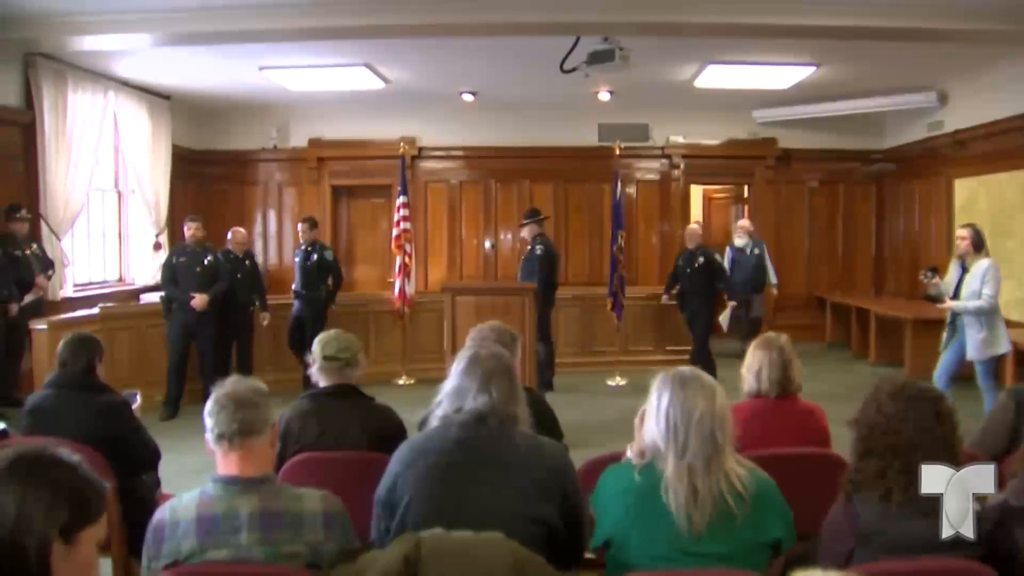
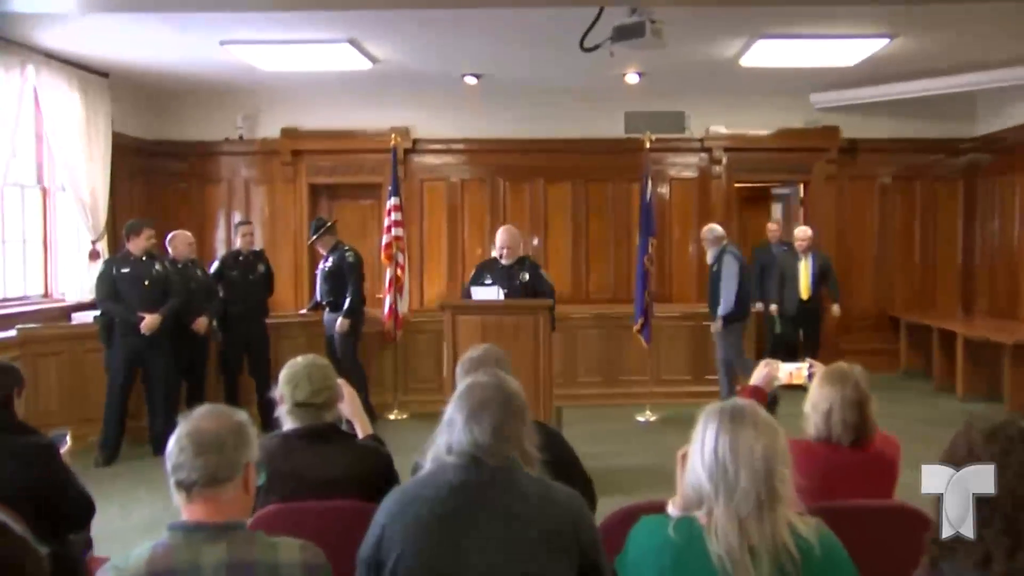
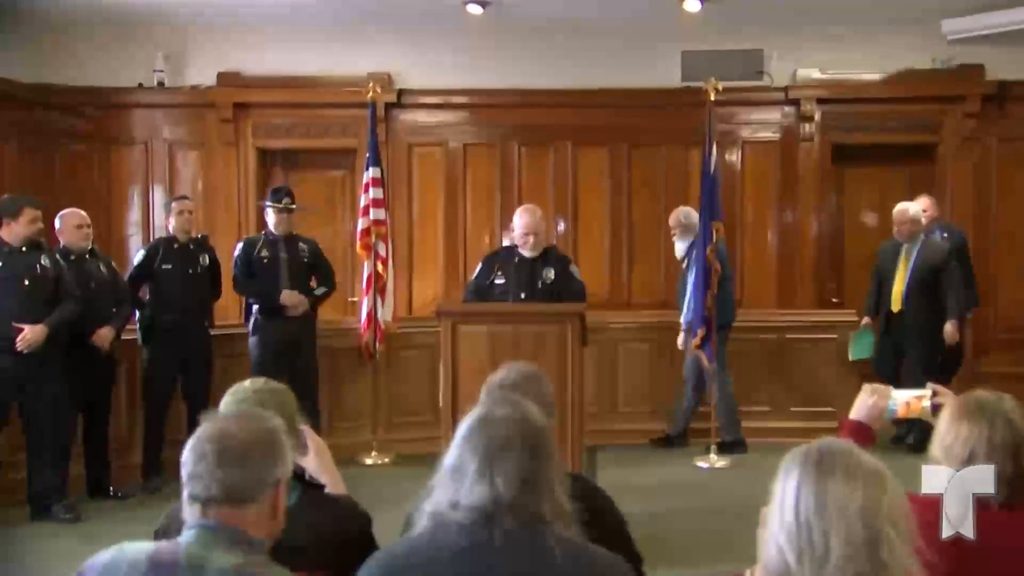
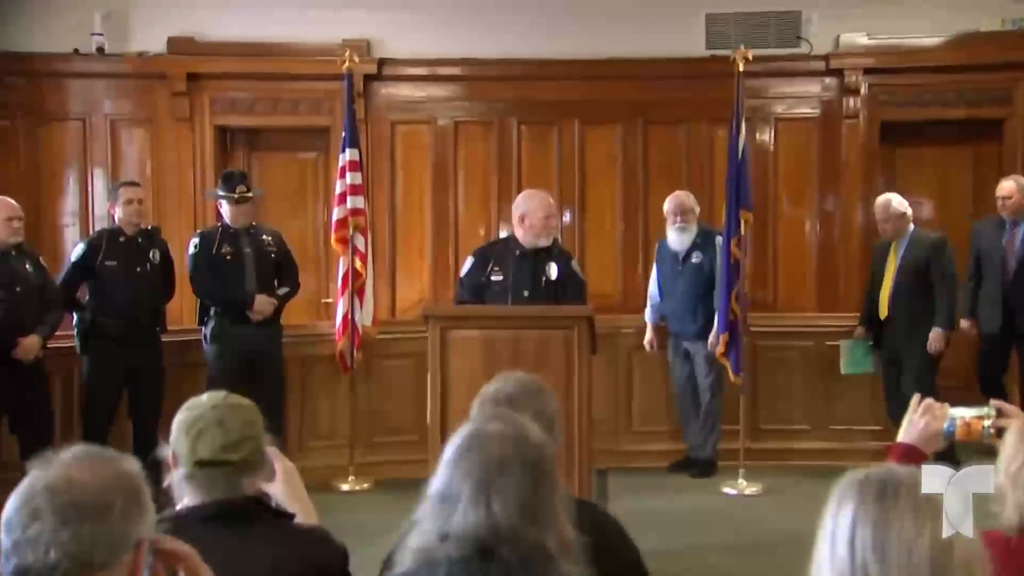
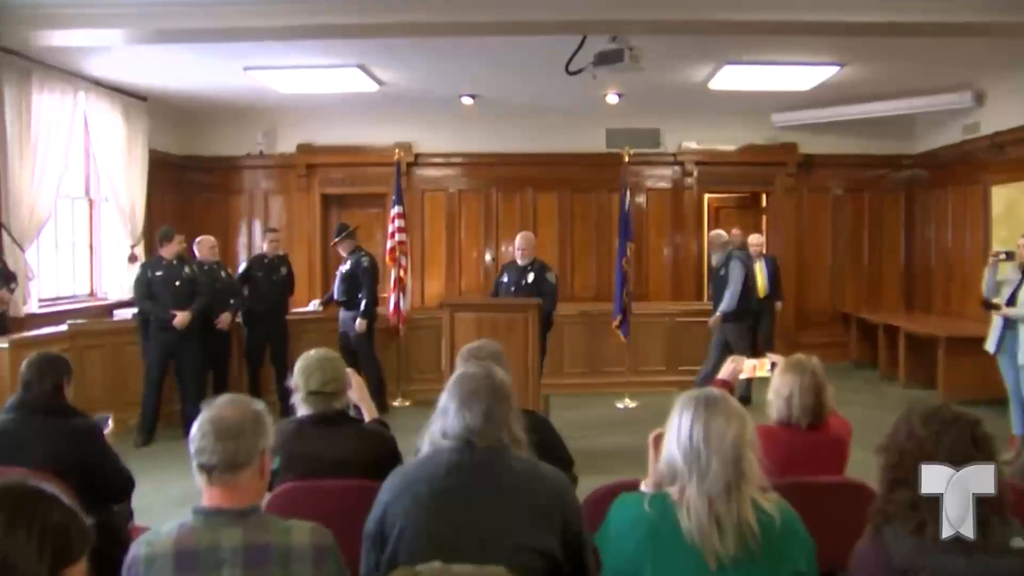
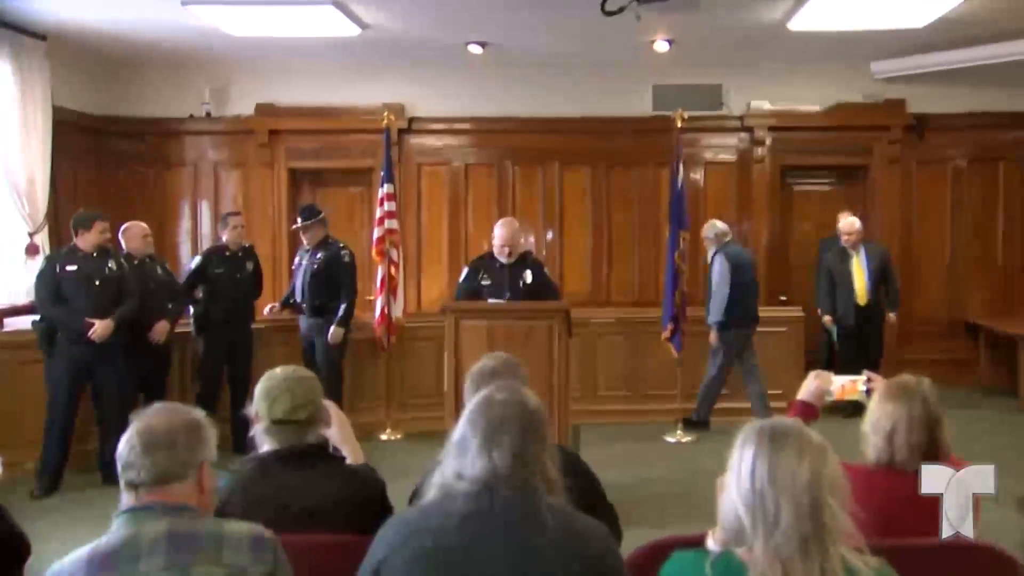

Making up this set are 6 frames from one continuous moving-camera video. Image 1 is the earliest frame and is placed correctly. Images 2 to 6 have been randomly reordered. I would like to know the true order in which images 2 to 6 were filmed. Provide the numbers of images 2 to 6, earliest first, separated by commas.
5, 2, 6, 3, 4
